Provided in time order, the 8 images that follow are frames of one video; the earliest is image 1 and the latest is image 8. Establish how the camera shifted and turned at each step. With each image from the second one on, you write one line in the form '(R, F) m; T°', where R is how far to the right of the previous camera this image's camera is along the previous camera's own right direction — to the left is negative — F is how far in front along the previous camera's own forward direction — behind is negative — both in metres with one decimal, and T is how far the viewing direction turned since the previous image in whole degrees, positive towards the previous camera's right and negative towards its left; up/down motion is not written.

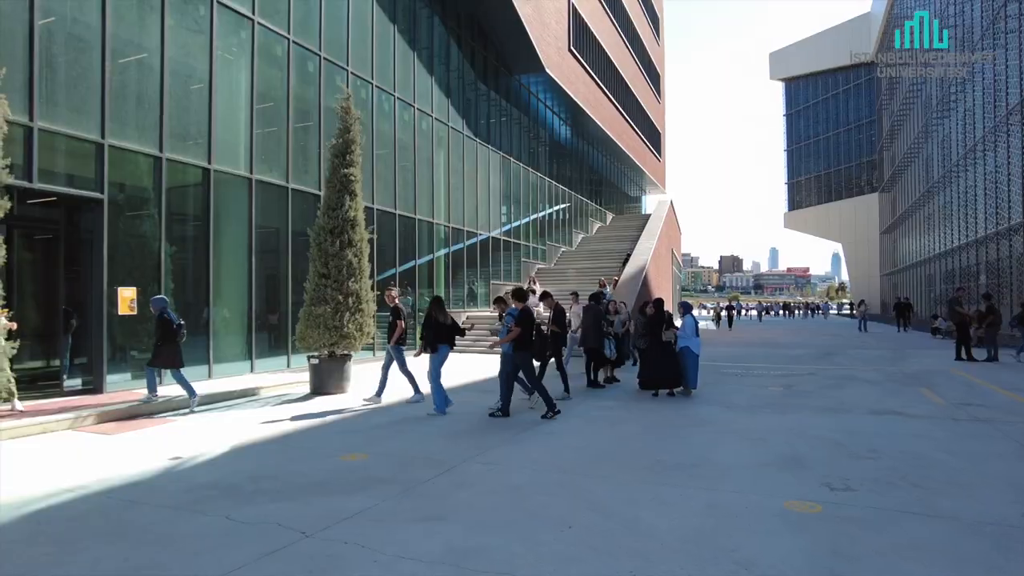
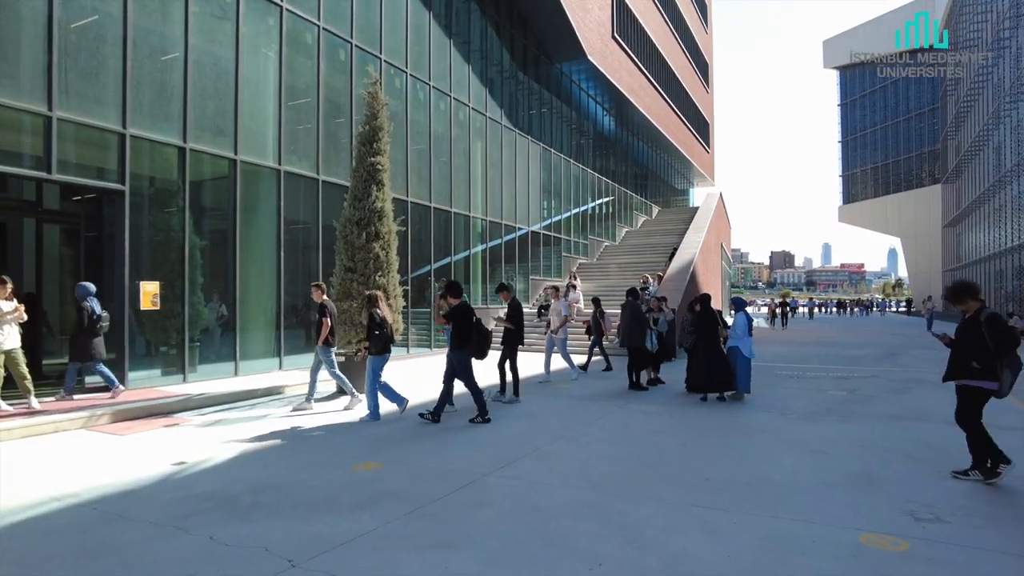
(+0.1, +0.7) m; -4°
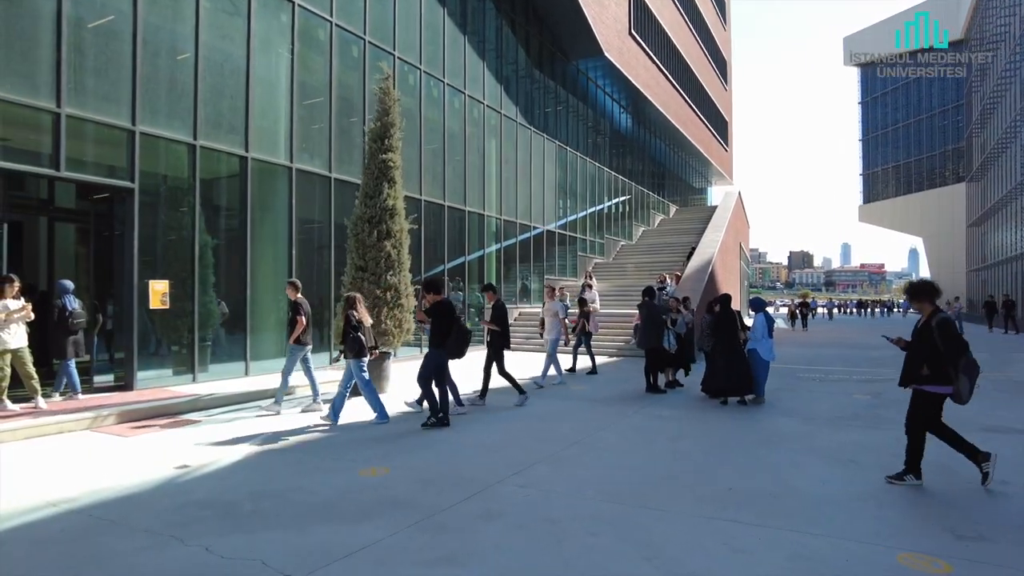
(0.0, +0.2) m; -1°
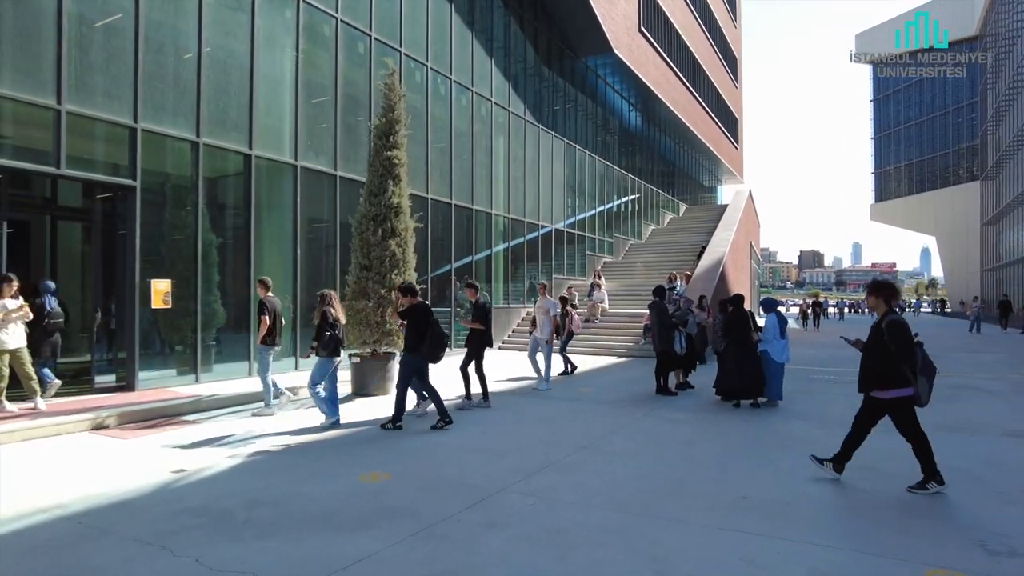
(0.0, +0.2) m; -1°
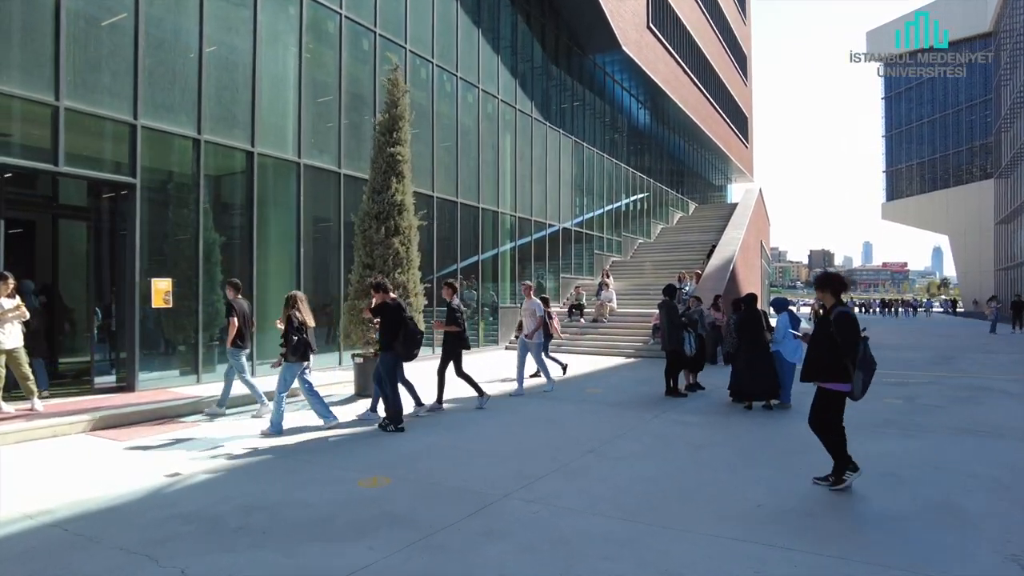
(0.0, +0.2) m; -1°
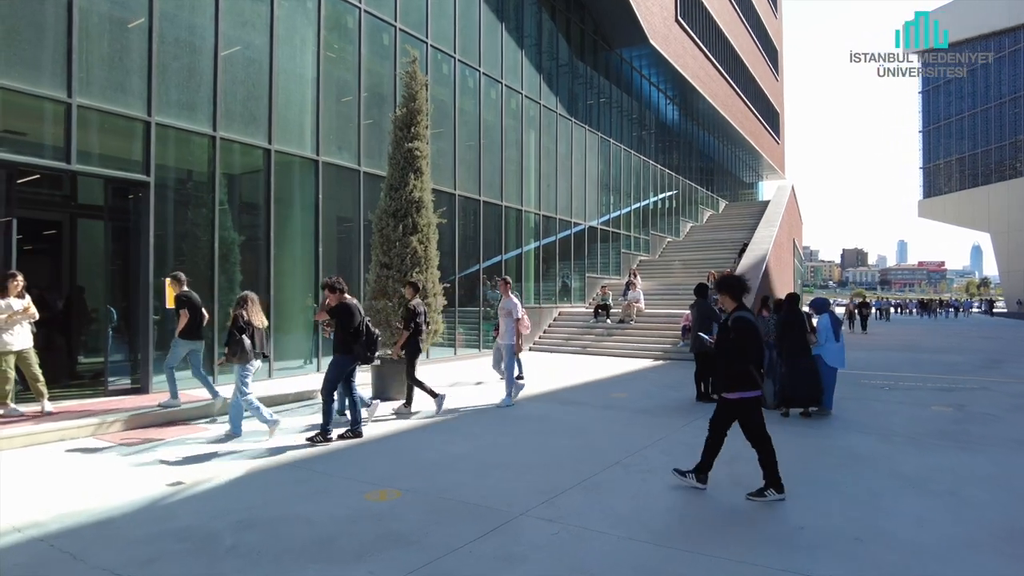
(+0.1, +0.4) m; -2°
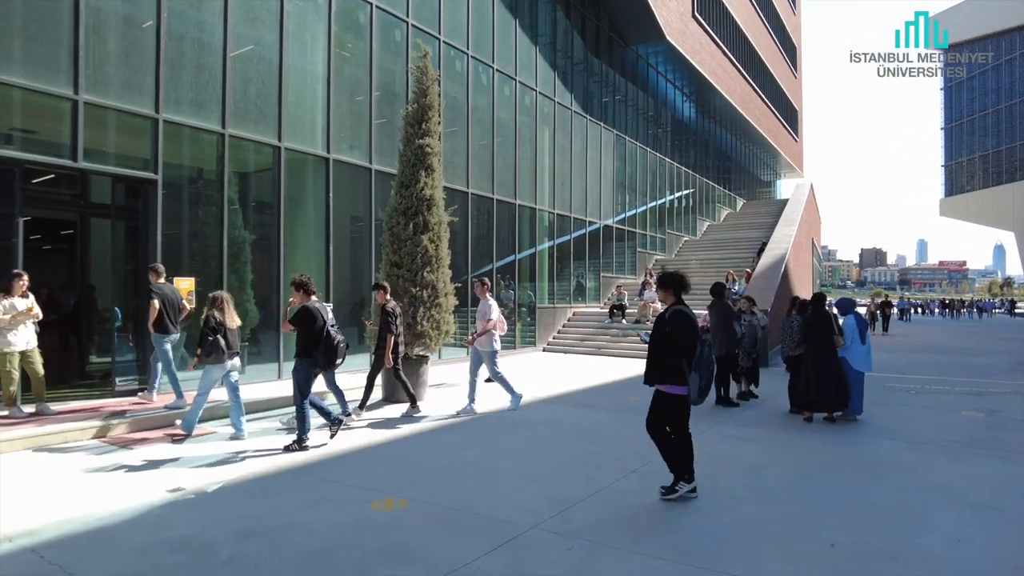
(0.0, +0.2) m; -1°
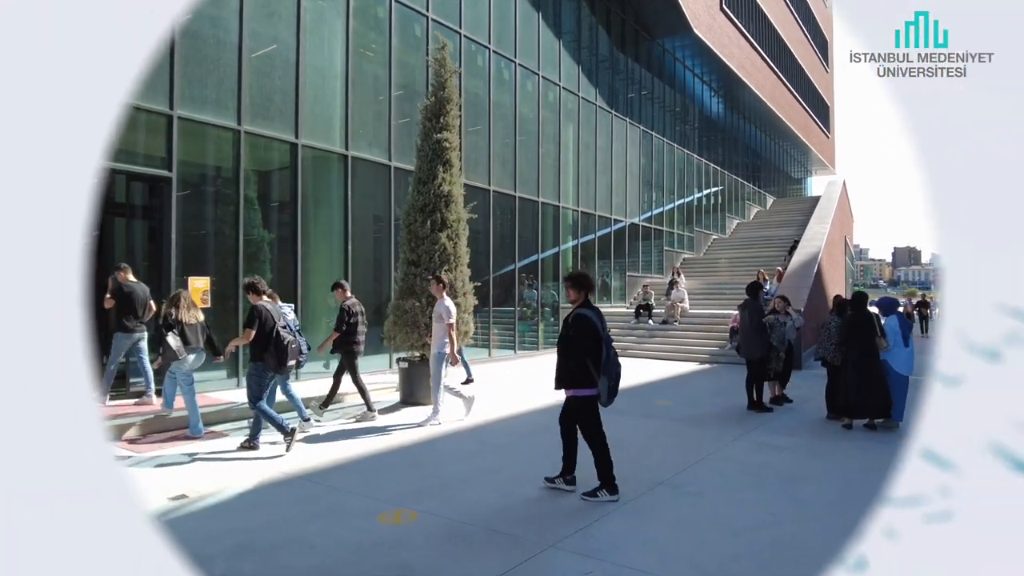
(+0.1, +0.3) m; -2°
